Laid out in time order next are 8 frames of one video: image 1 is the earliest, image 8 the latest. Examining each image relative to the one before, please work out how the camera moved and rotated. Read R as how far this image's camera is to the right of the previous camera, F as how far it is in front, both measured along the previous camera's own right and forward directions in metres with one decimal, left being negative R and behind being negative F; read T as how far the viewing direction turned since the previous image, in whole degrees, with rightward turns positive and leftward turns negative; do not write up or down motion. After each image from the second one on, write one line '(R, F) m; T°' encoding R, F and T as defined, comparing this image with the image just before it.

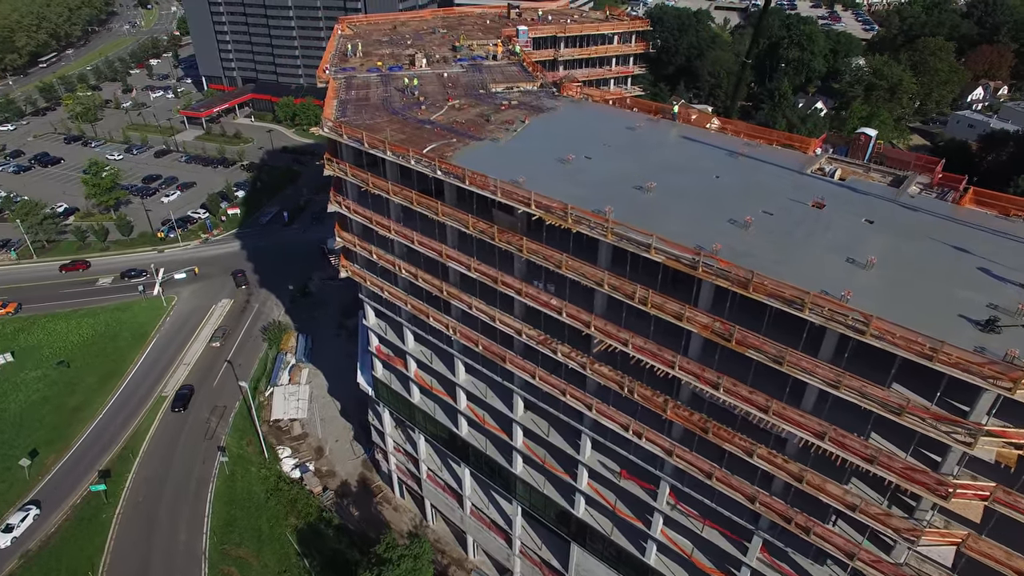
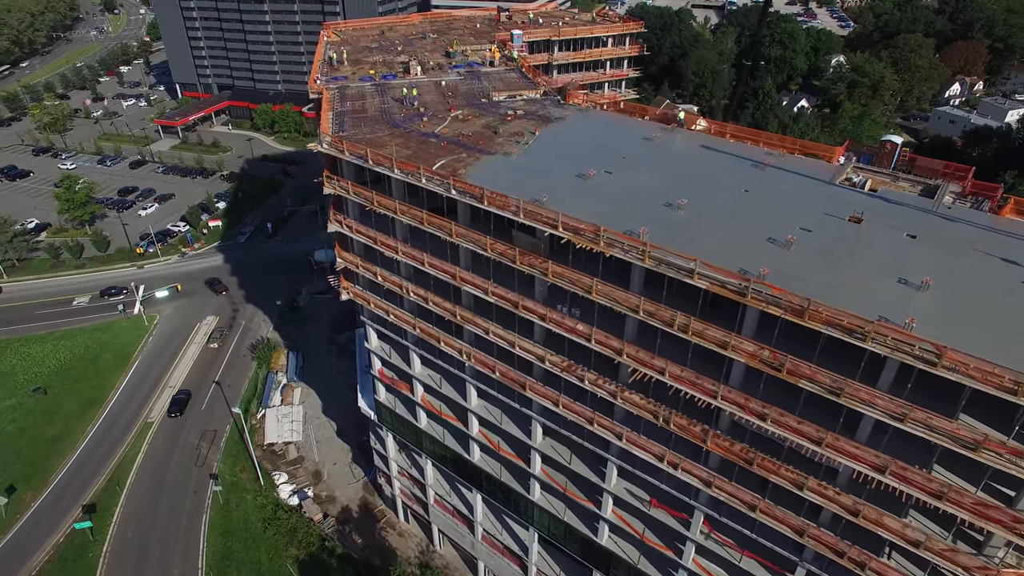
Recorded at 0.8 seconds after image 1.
(-2.0, +1.8) m; +2°
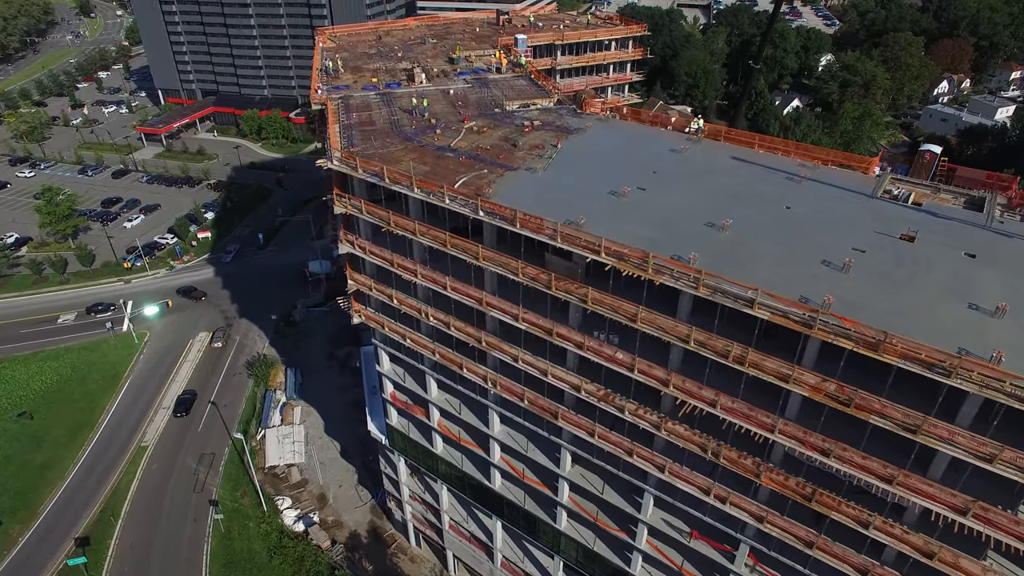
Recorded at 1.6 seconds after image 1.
(-2.1, +1.7) m; +1°
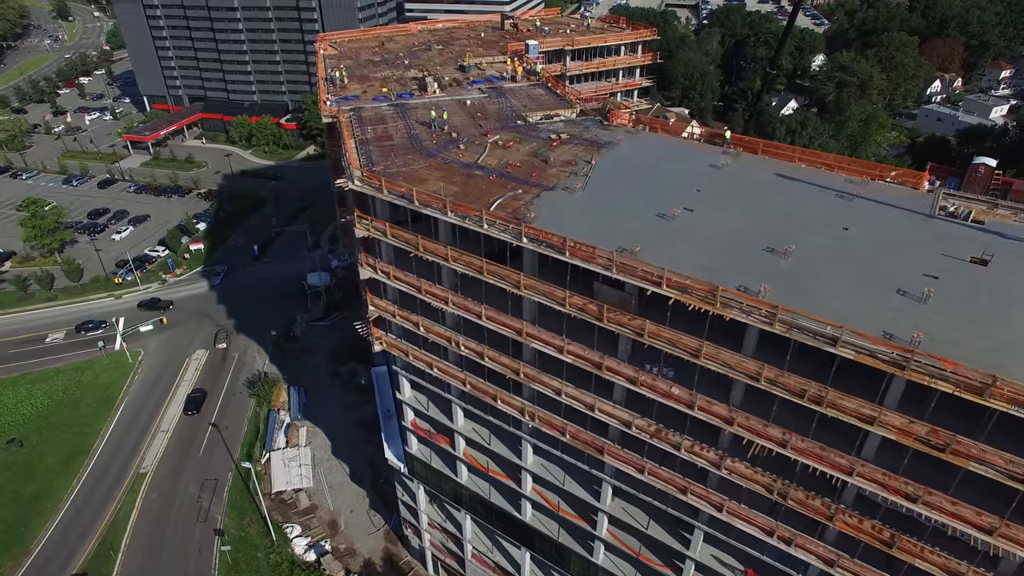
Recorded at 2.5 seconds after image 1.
(-2.5, +1.9) m; +1°
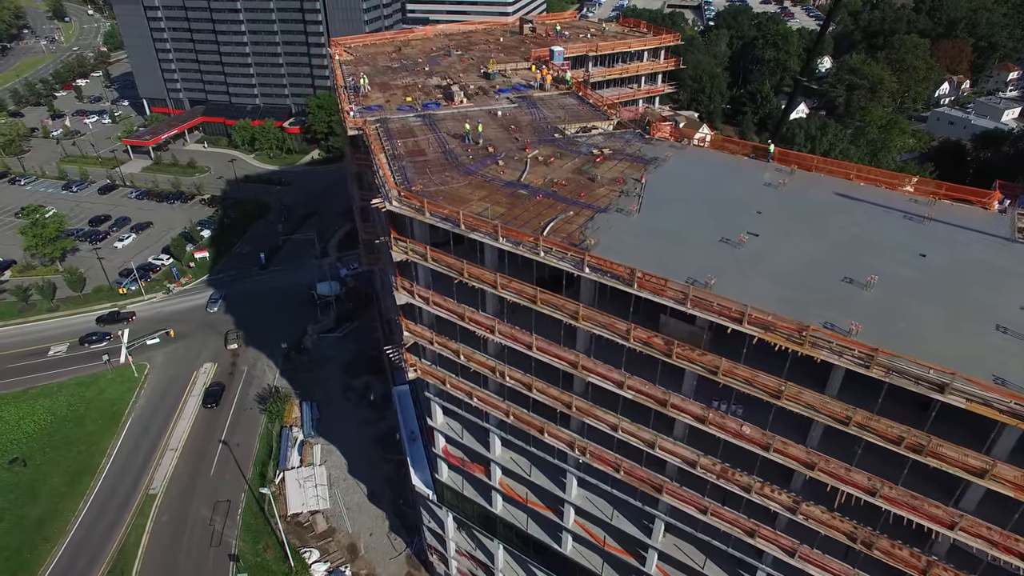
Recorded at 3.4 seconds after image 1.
(-2.5, +1.8) m; 0°
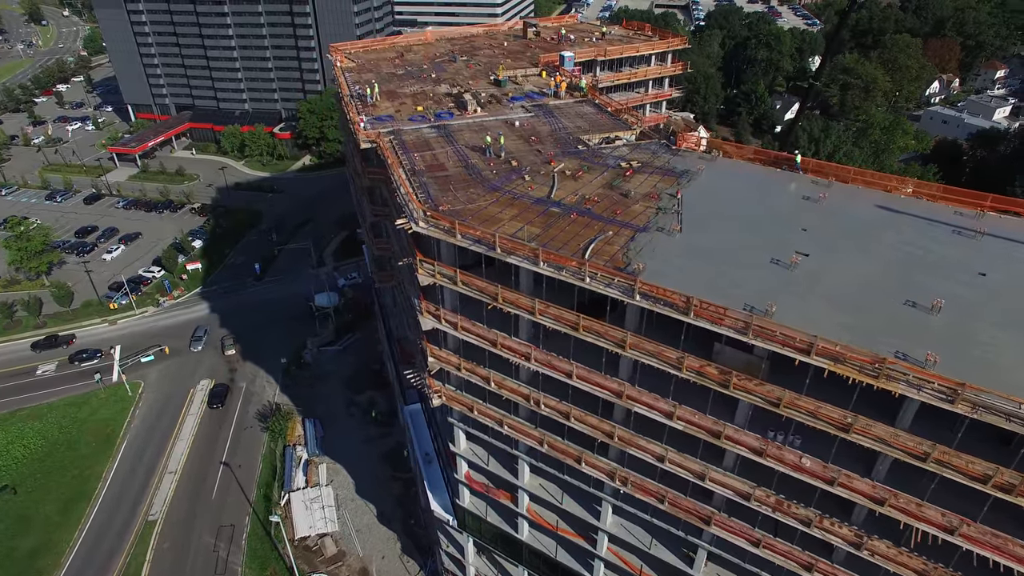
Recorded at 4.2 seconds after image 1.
(-2.1, +1.5) m; +1°
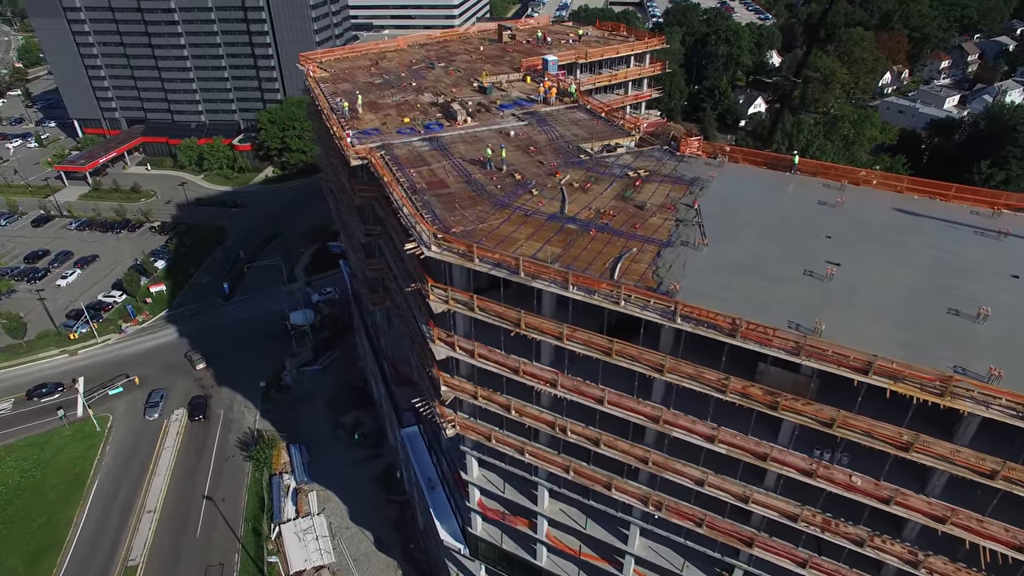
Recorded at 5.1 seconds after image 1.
(-2.4, +1.5) m; +3°
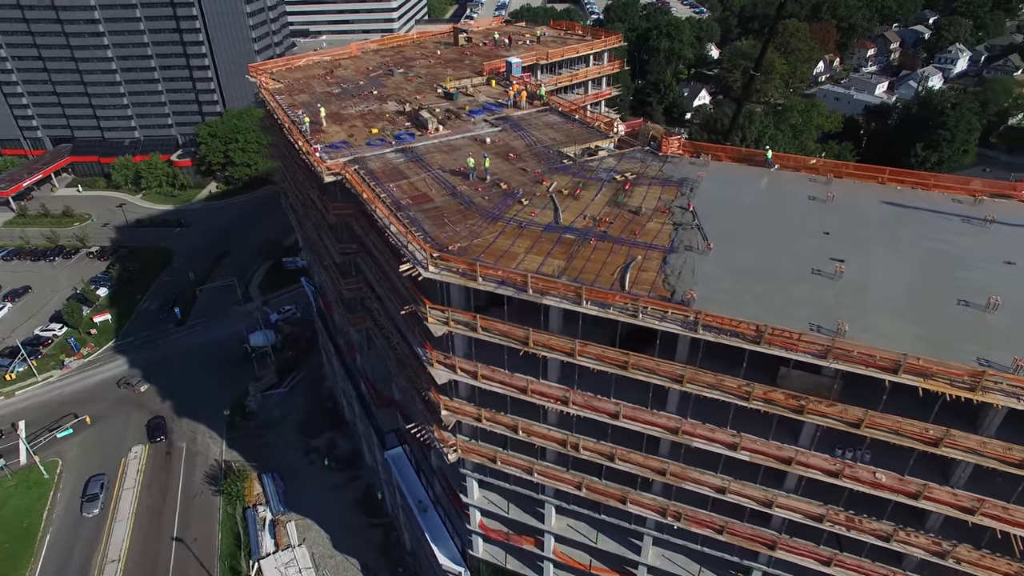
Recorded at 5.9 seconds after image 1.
(-2.1, +1.2) m; +5°
